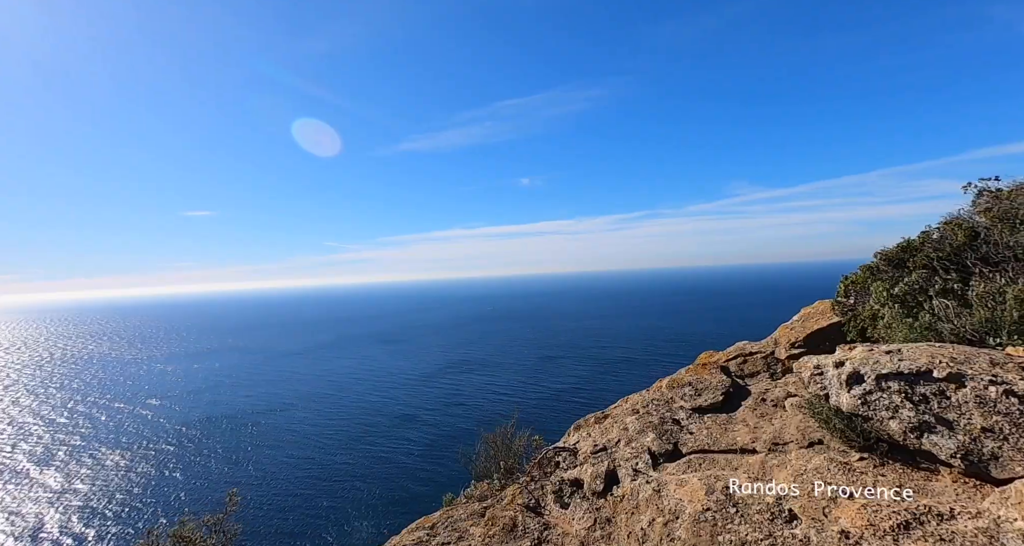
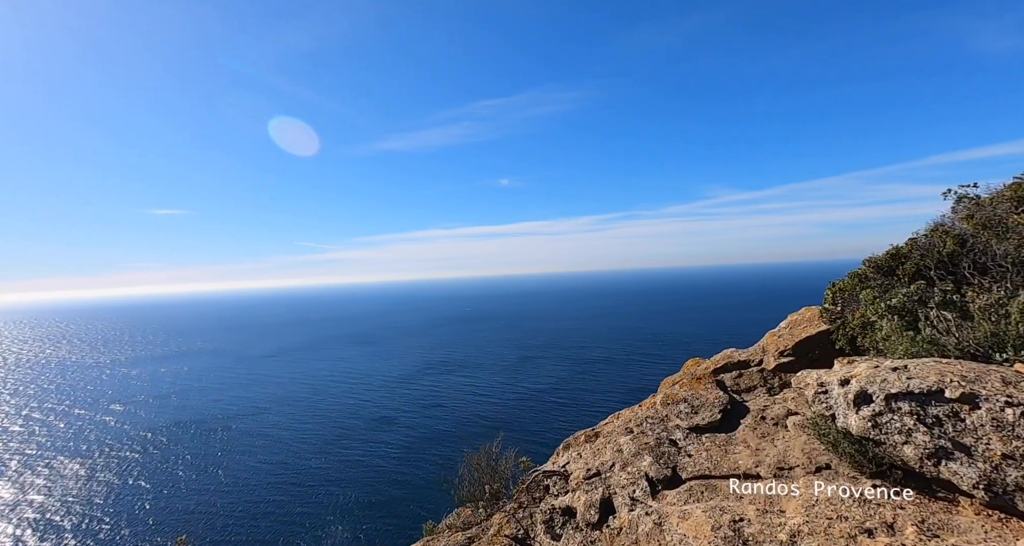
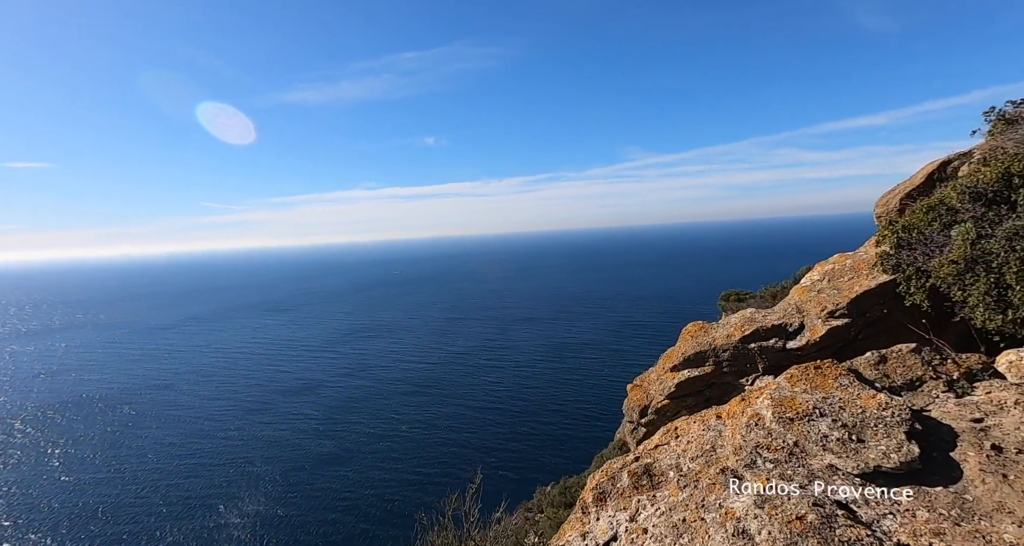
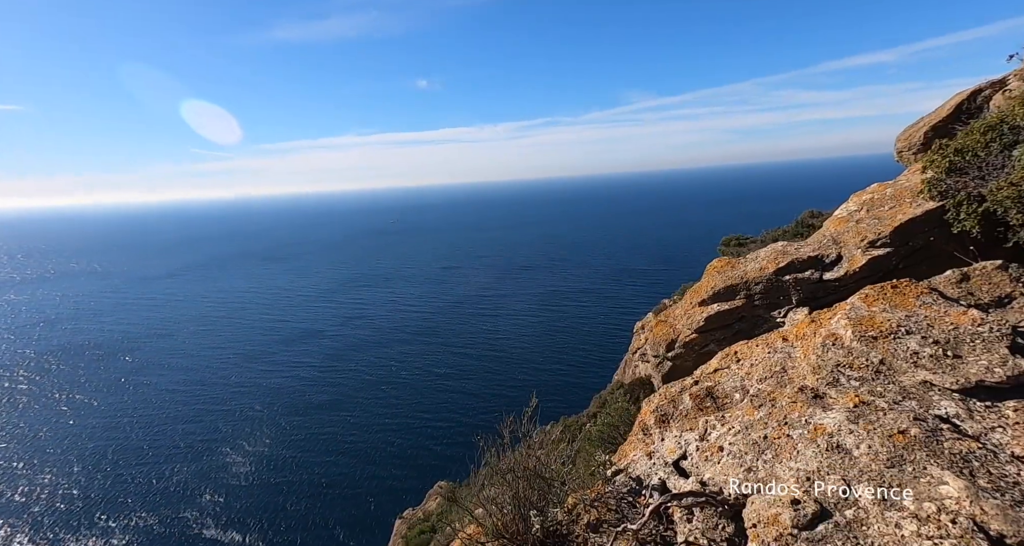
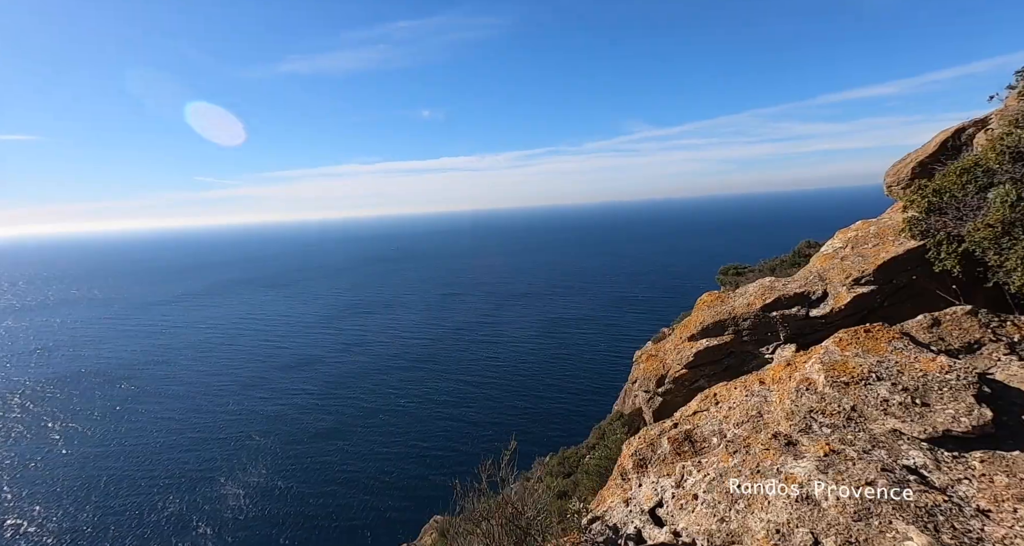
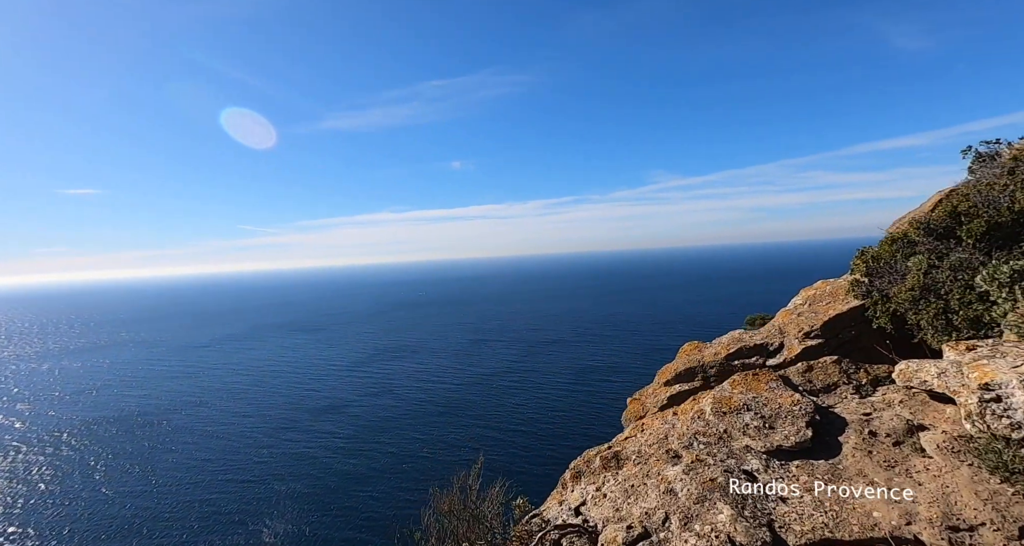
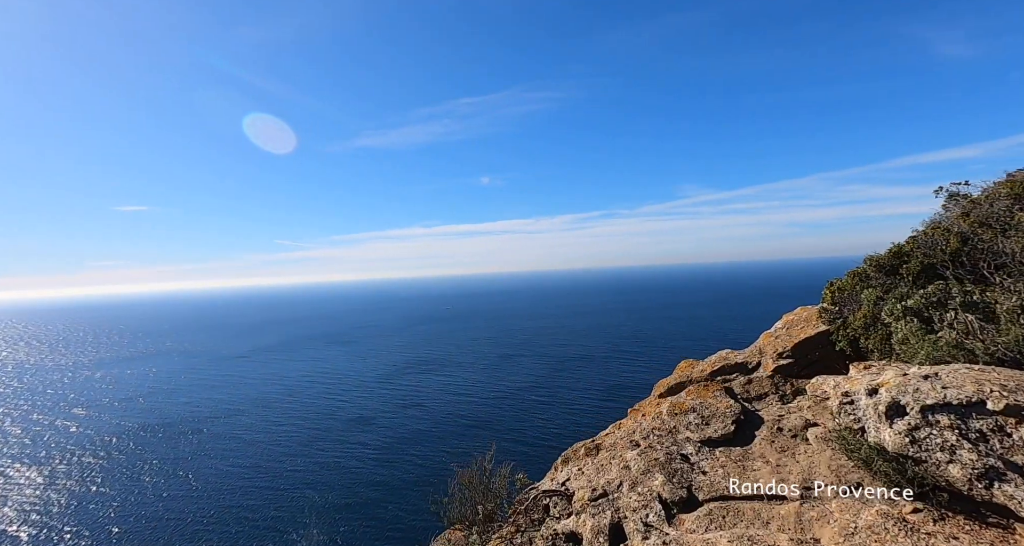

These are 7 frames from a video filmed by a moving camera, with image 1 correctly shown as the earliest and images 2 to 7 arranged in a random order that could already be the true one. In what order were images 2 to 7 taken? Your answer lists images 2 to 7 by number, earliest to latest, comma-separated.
2, 7, 6, 3, 5, 4
